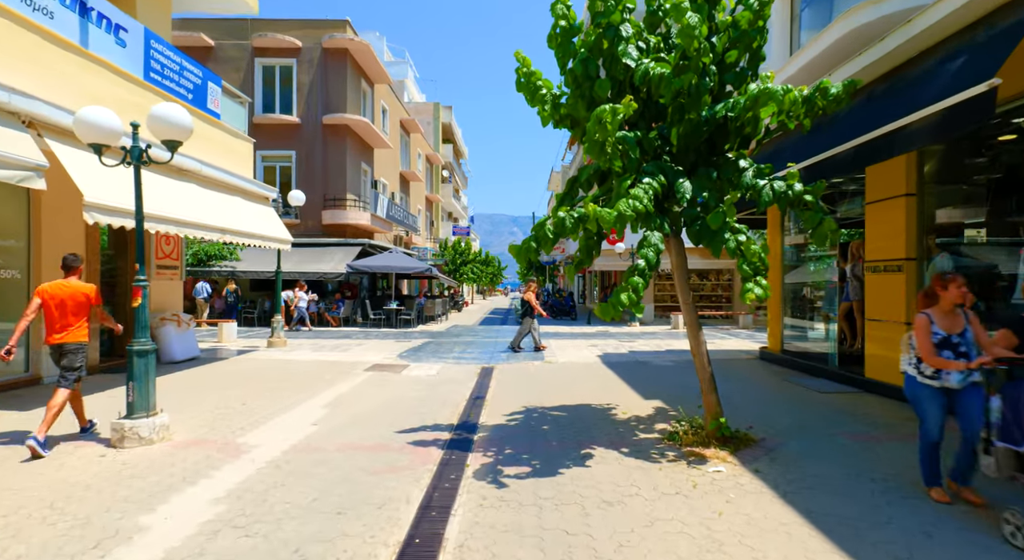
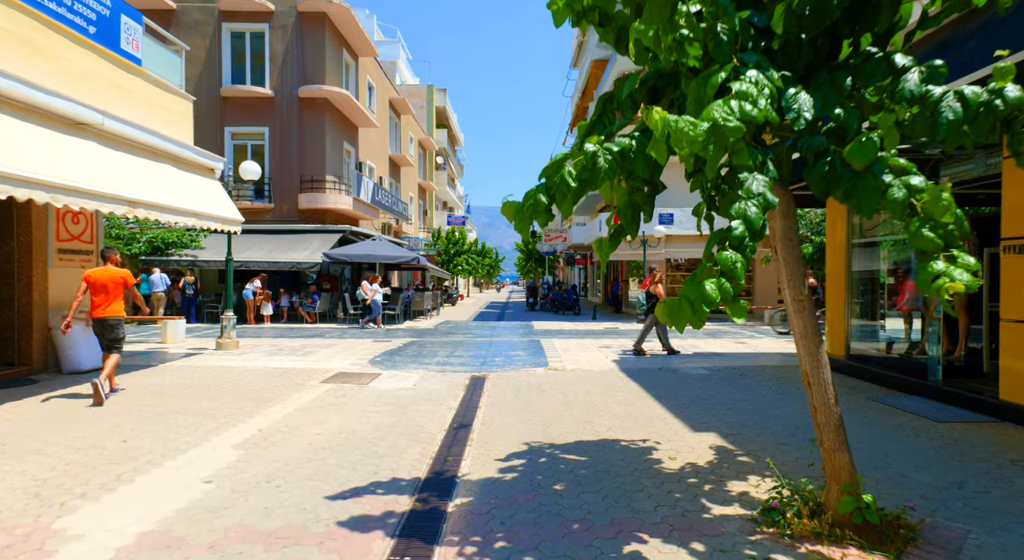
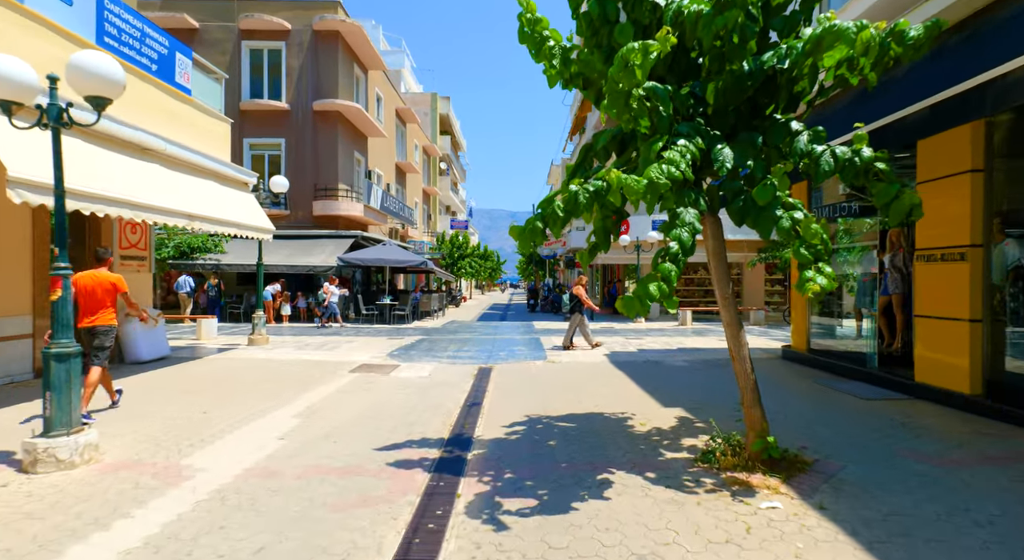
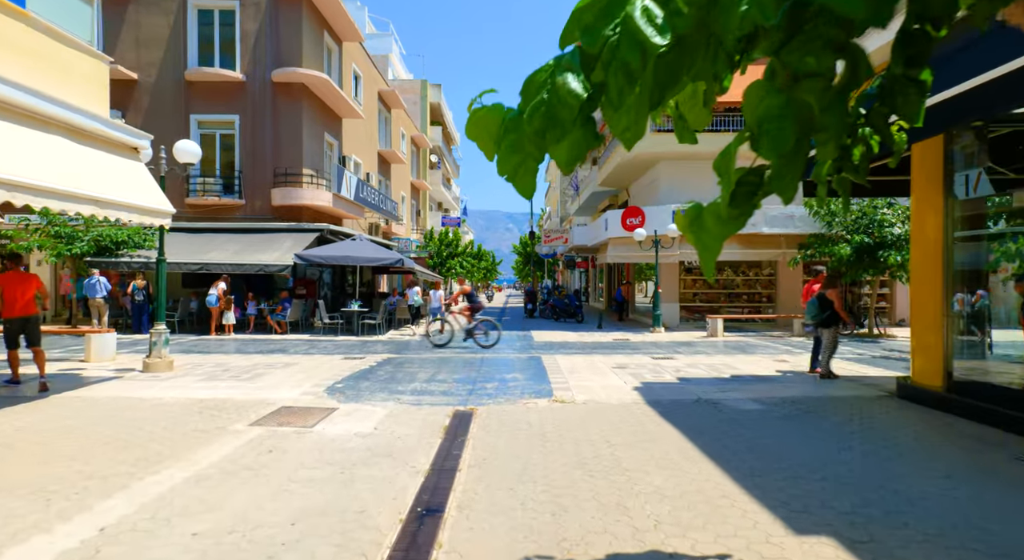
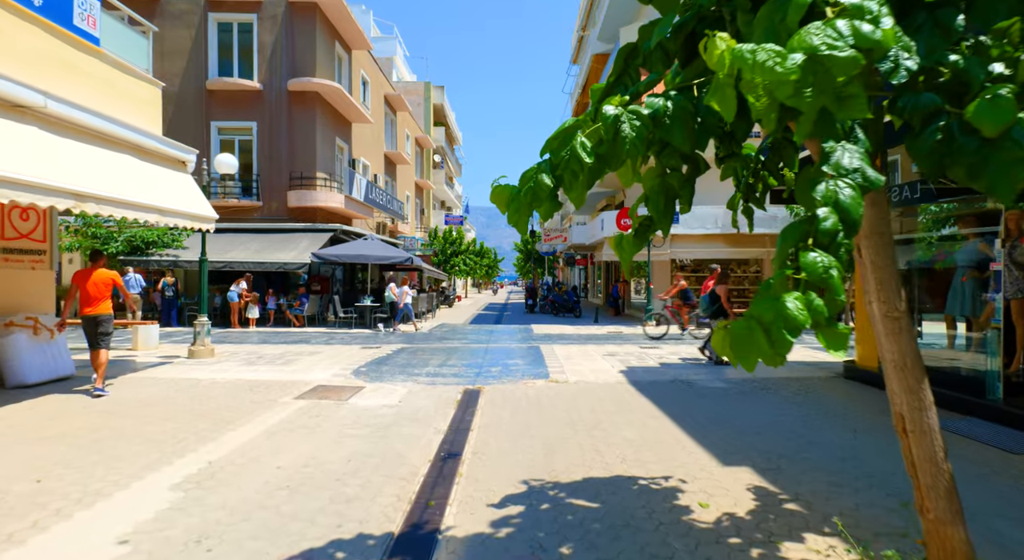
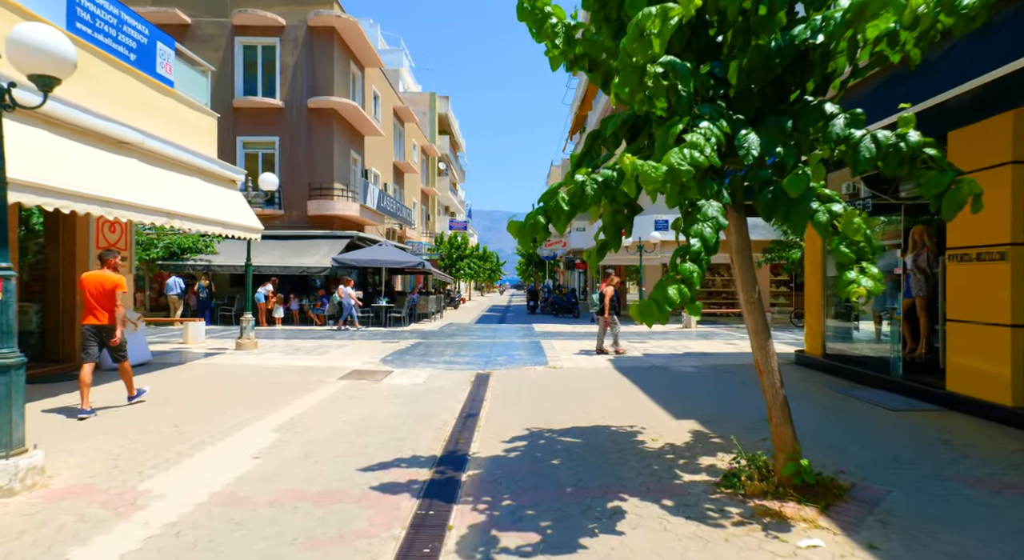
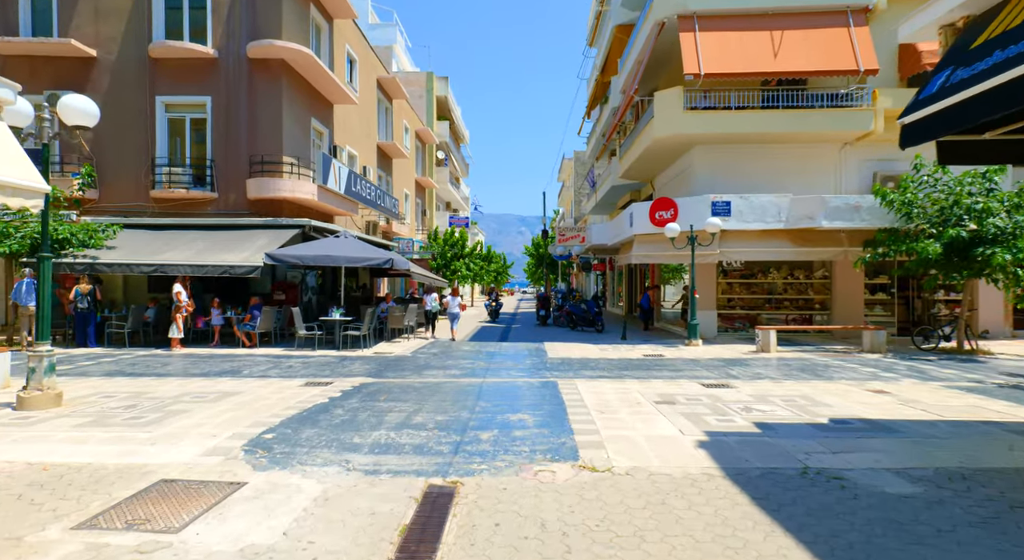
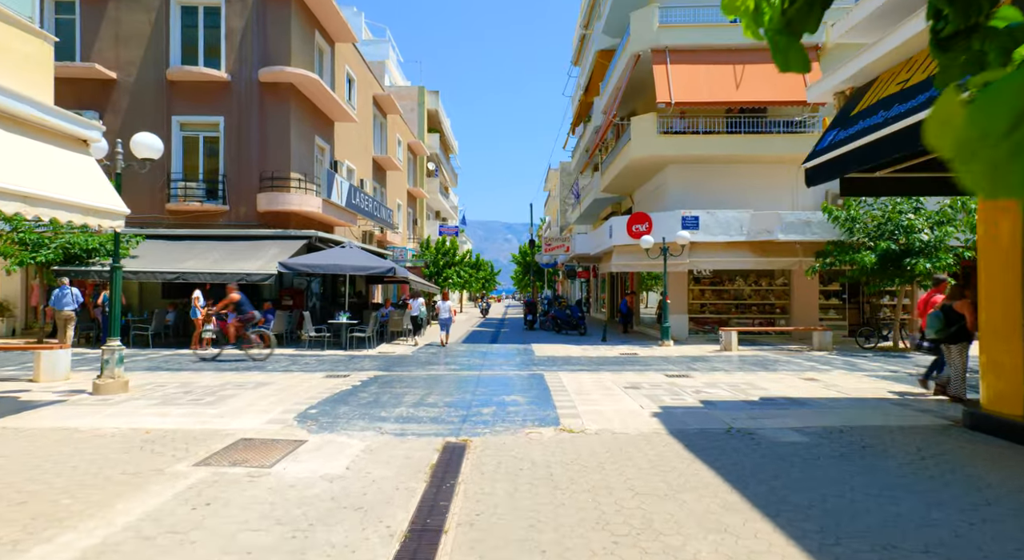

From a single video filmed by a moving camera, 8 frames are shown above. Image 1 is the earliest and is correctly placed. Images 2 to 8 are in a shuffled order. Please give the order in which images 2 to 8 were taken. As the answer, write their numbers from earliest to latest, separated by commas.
3, 6, 2, 5, 4, 8, 7
